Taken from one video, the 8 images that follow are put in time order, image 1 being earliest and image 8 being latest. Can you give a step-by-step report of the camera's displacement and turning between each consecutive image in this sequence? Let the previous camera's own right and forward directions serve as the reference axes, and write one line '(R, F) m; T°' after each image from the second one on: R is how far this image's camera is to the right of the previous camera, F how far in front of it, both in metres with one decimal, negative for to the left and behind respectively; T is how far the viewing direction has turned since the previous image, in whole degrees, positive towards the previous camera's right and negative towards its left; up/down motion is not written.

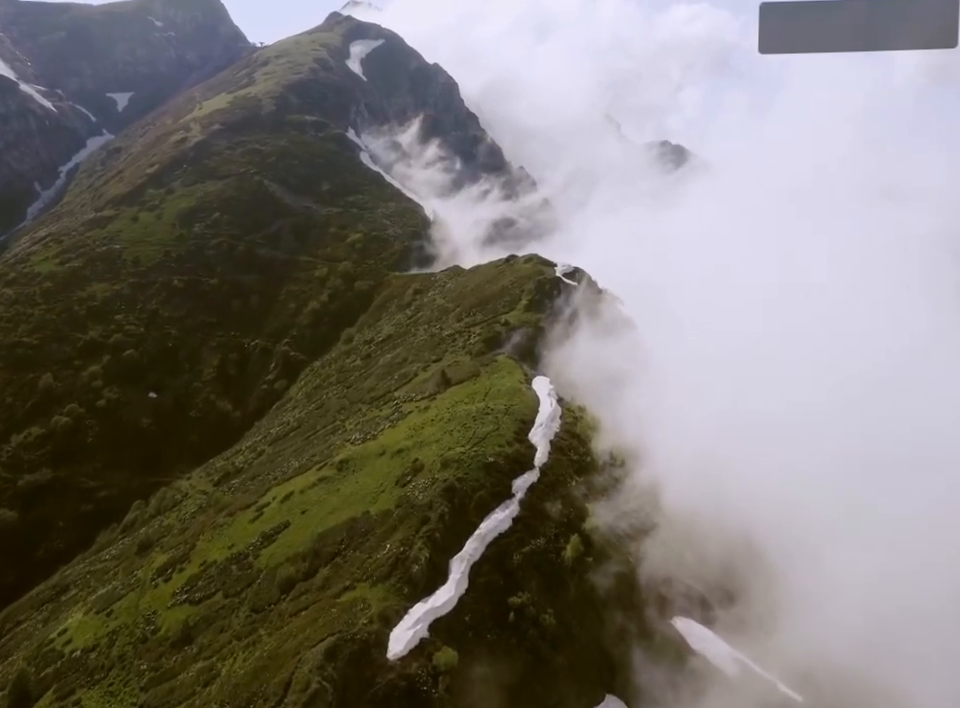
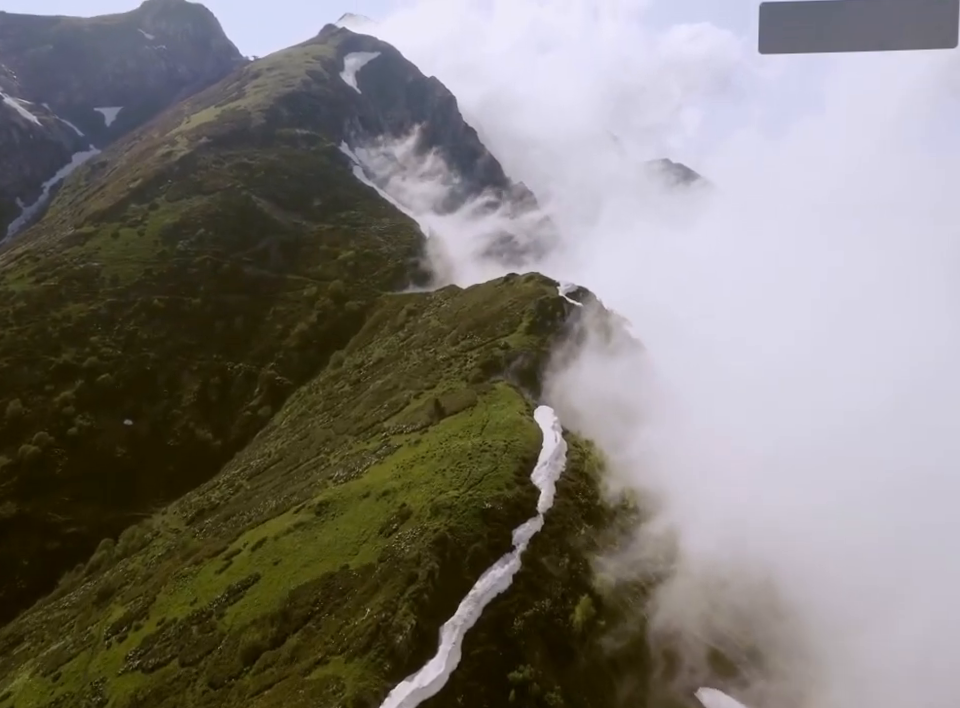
(+0.2, +6.6) m; 0°
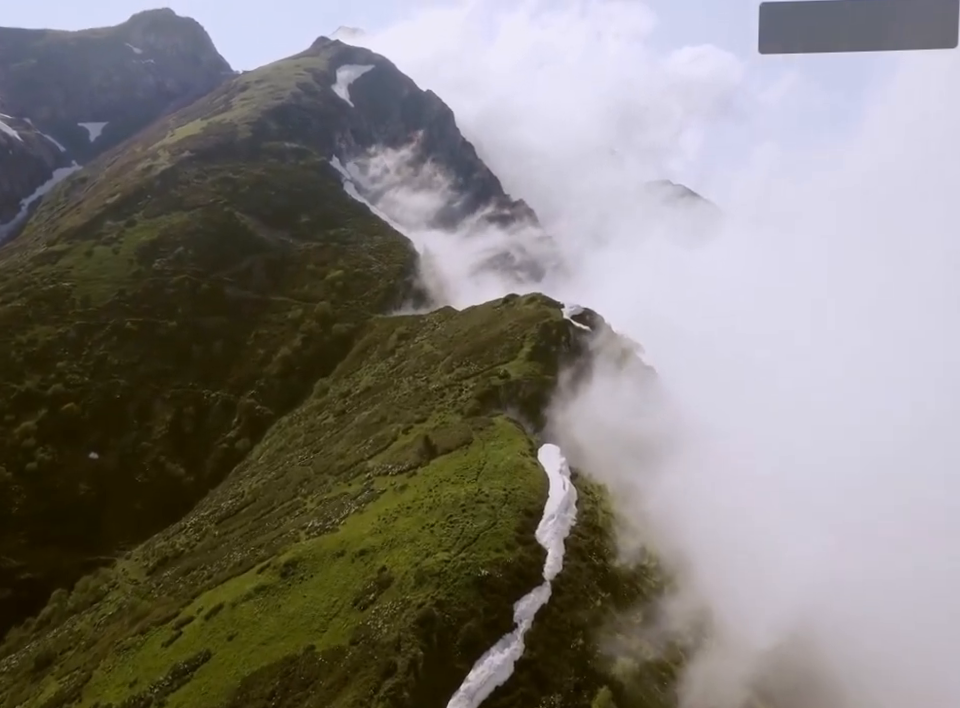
(+0.2, +8.0) m; 0°
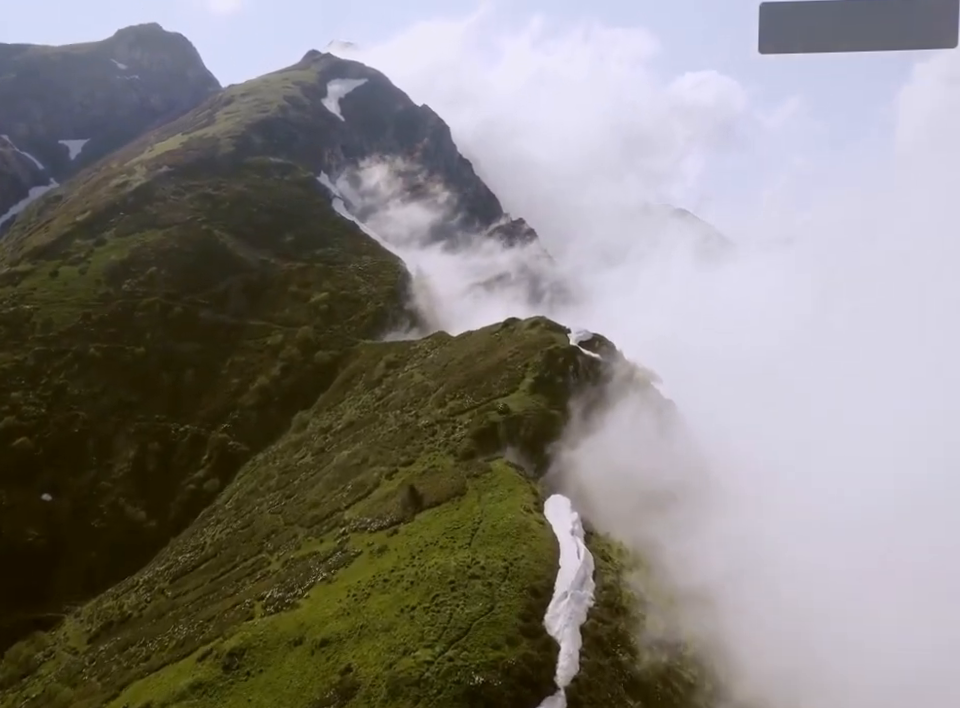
(+0.2, +9.0) m; 0°
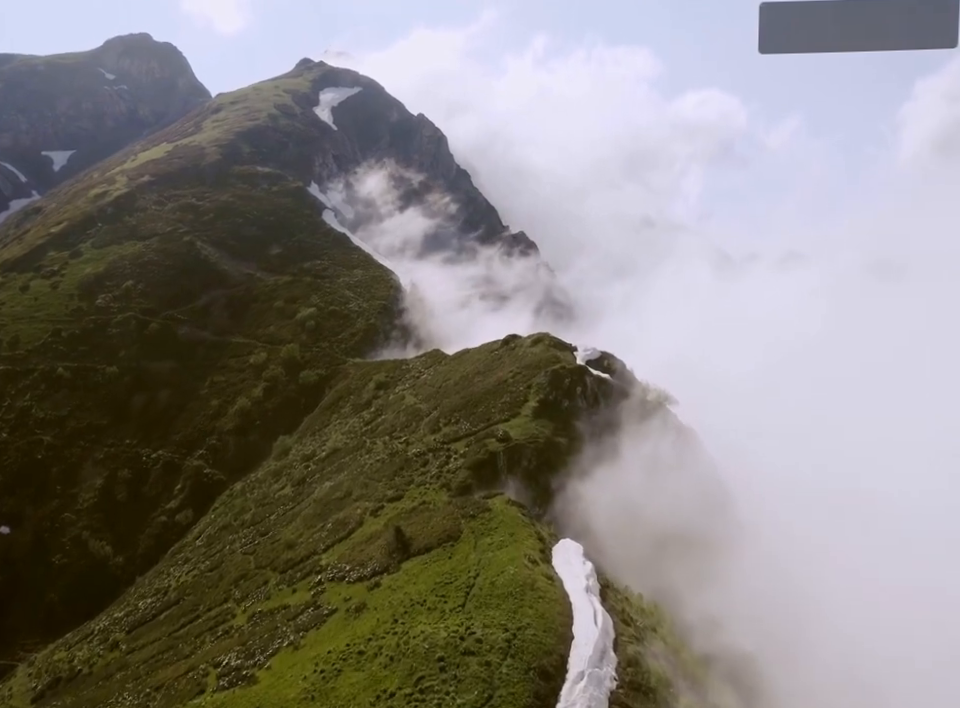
(+0.1, +6.6) m; 0°
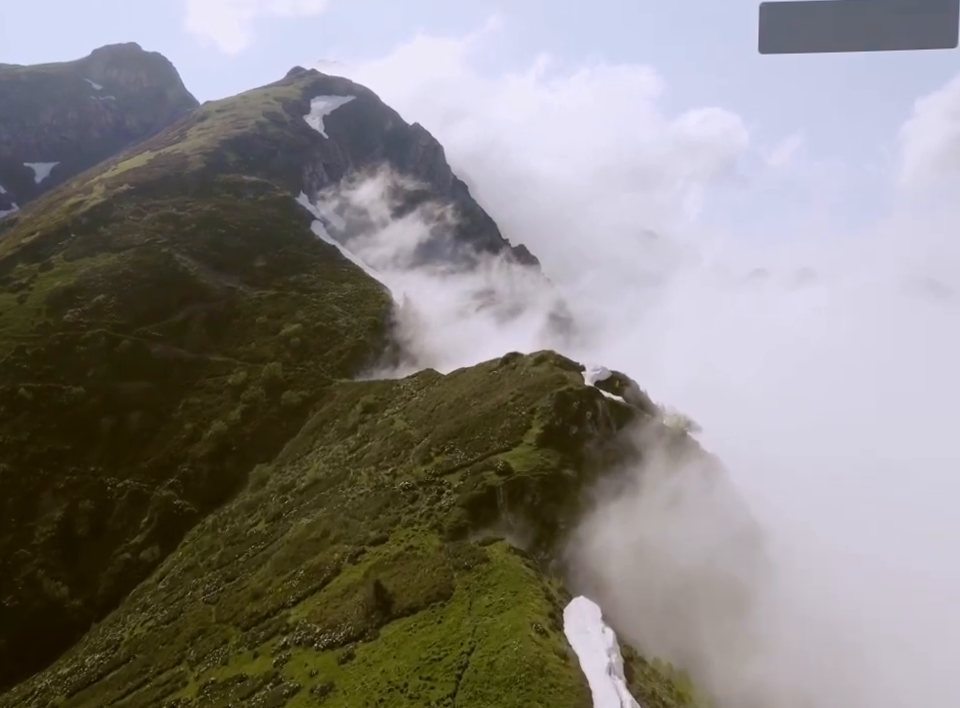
(+0.1, +6.8) m; 0°
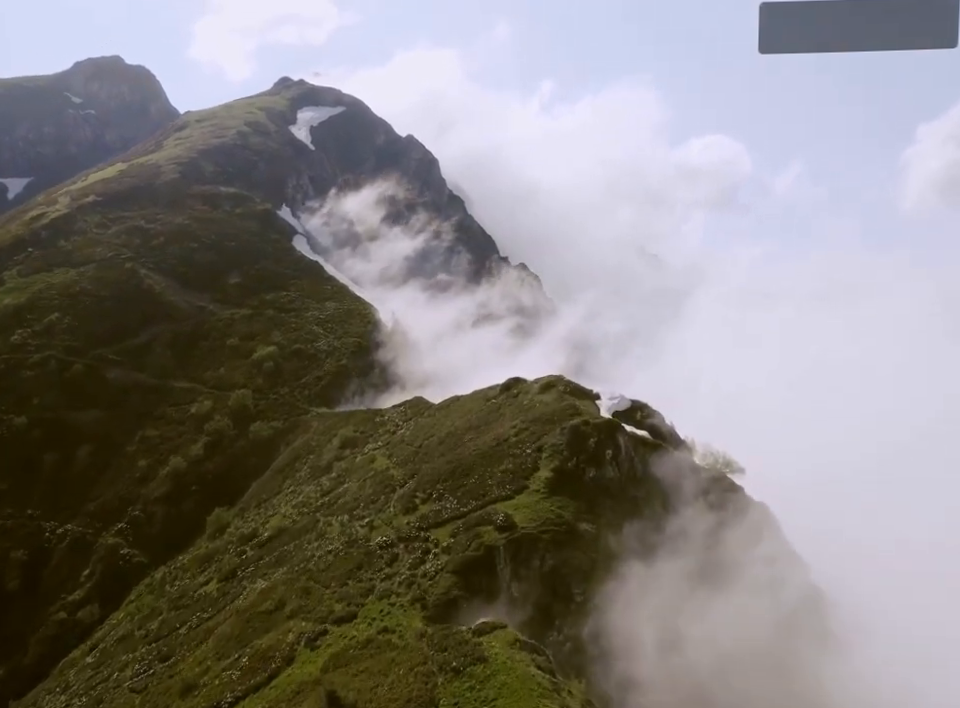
(+0.1, +9.4) m; 0°
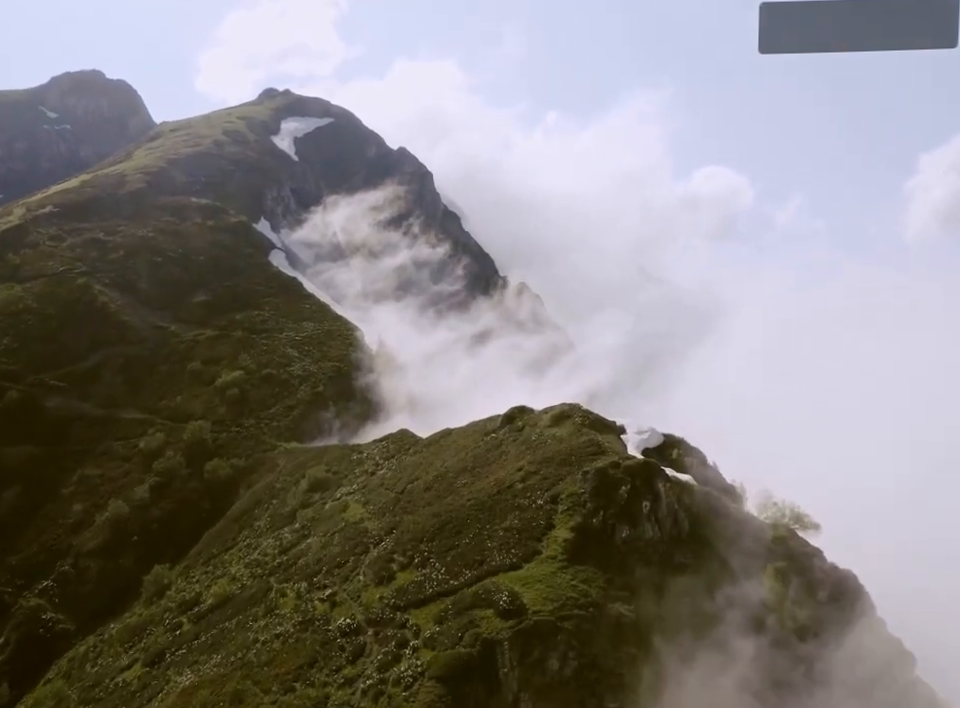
(0.0, +9.9) m; 0°
